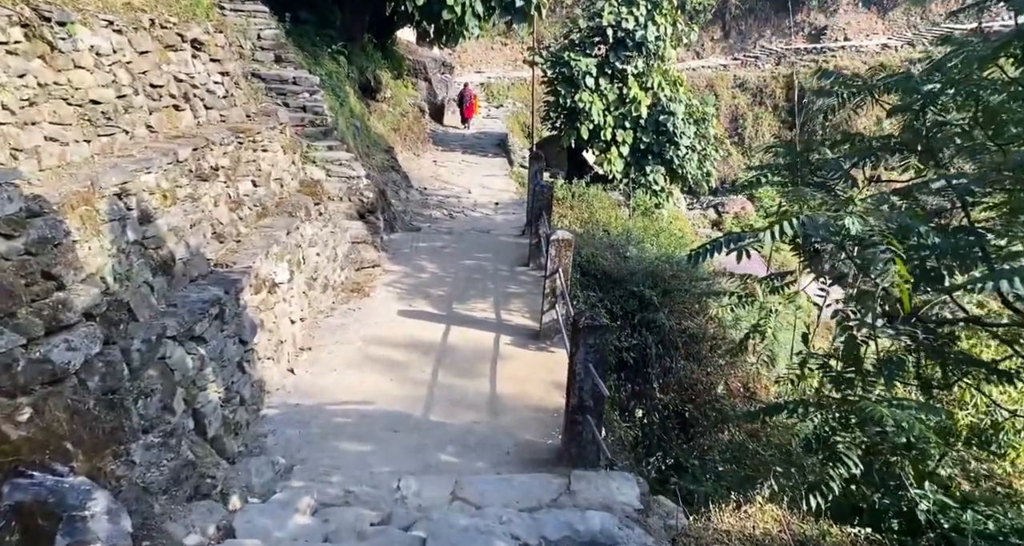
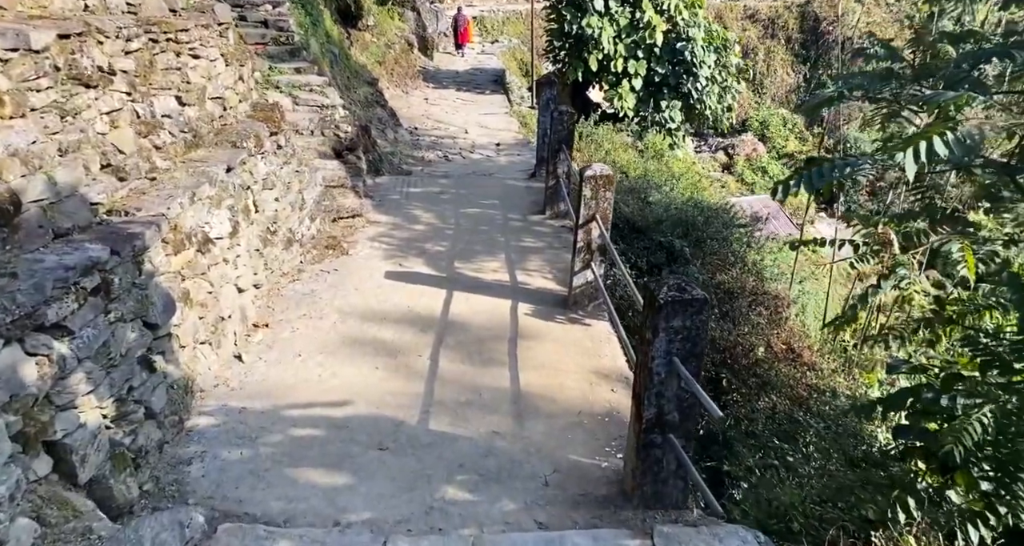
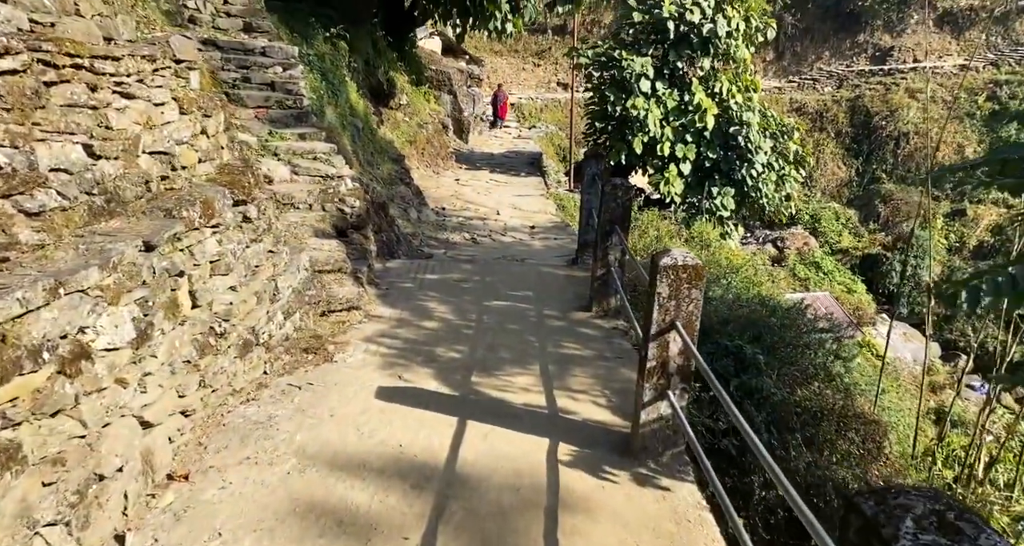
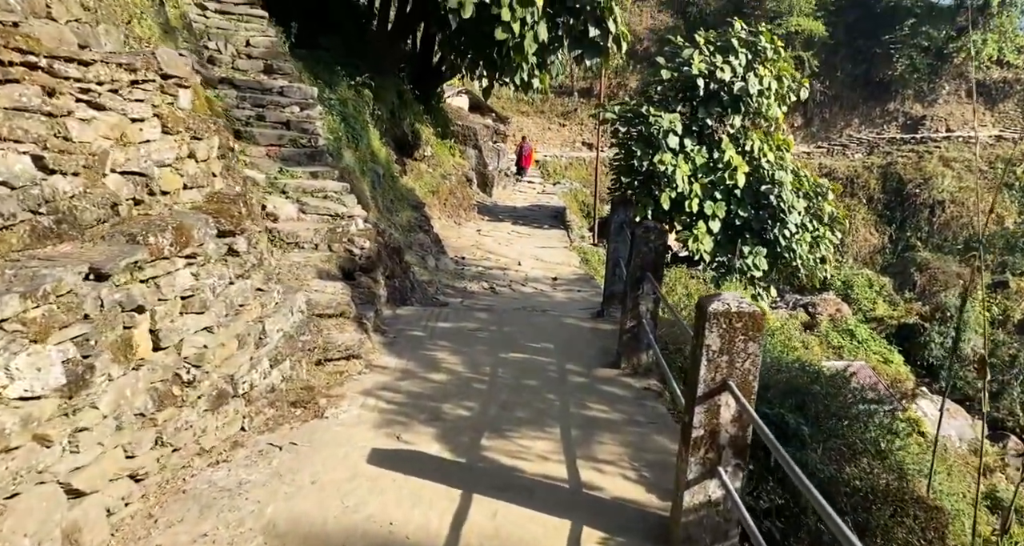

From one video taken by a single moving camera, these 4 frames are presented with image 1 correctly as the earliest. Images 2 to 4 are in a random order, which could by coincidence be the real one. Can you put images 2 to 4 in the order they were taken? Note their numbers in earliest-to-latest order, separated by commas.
2, 3, 4
